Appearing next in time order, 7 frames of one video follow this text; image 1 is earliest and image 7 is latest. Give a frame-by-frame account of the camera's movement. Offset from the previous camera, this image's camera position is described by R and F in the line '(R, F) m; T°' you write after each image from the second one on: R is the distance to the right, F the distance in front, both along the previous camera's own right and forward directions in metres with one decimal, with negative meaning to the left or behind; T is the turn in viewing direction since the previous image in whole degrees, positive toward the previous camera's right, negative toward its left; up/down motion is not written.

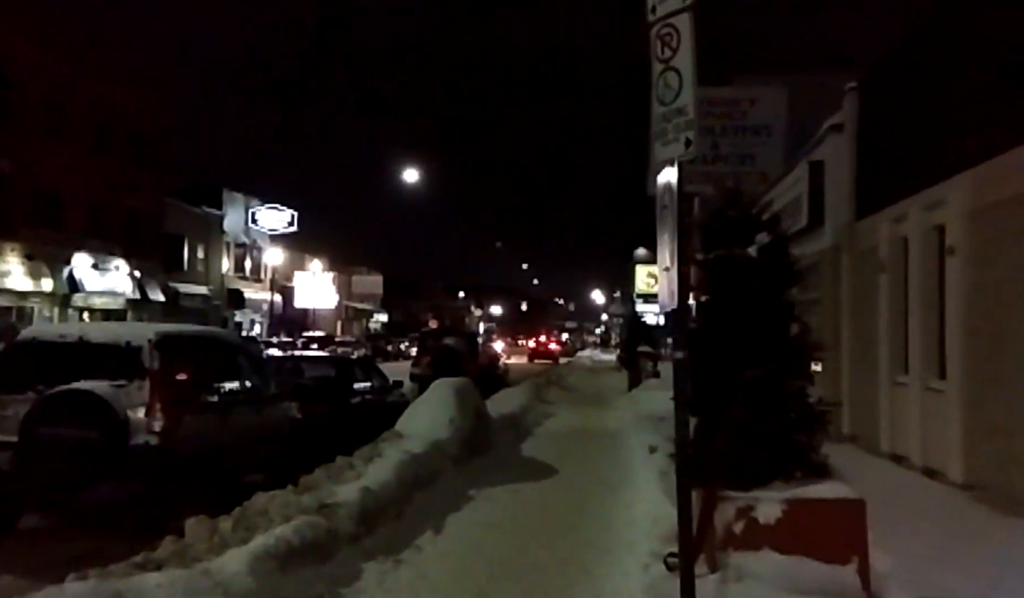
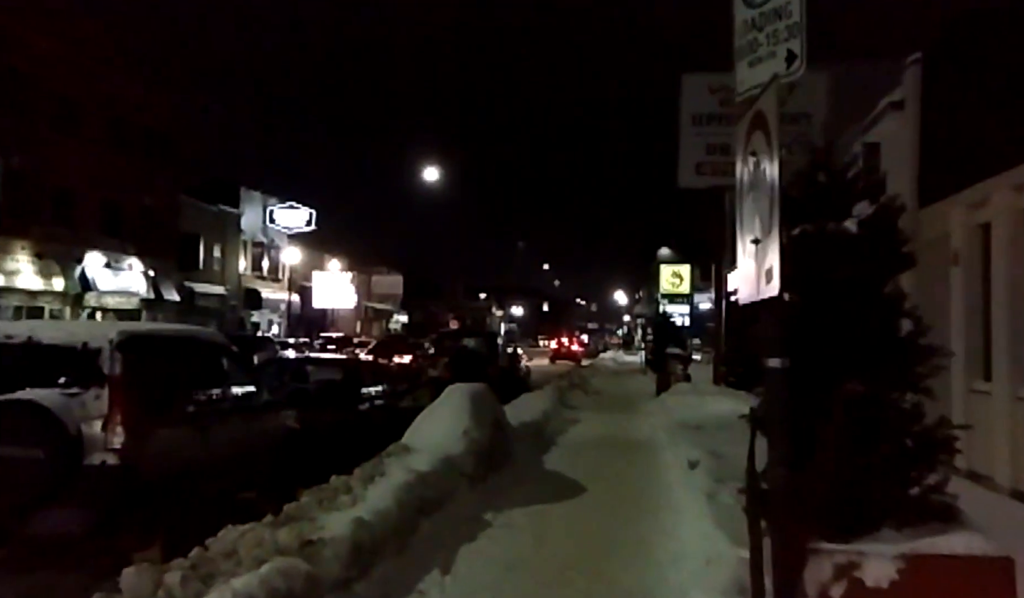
(0.0, +1.2) m; -1°
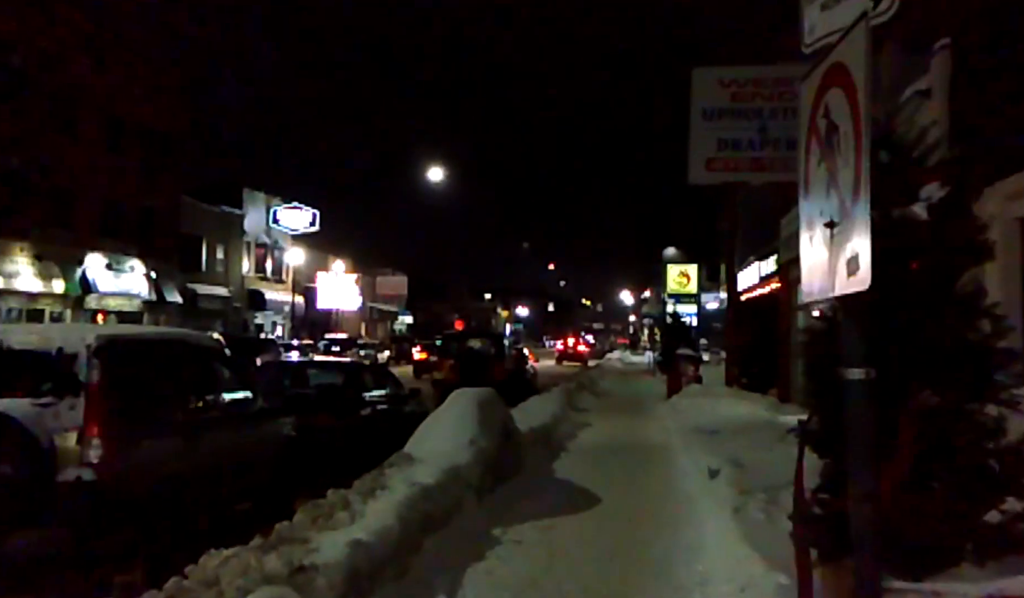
(0.0, +0.6) m; 0°
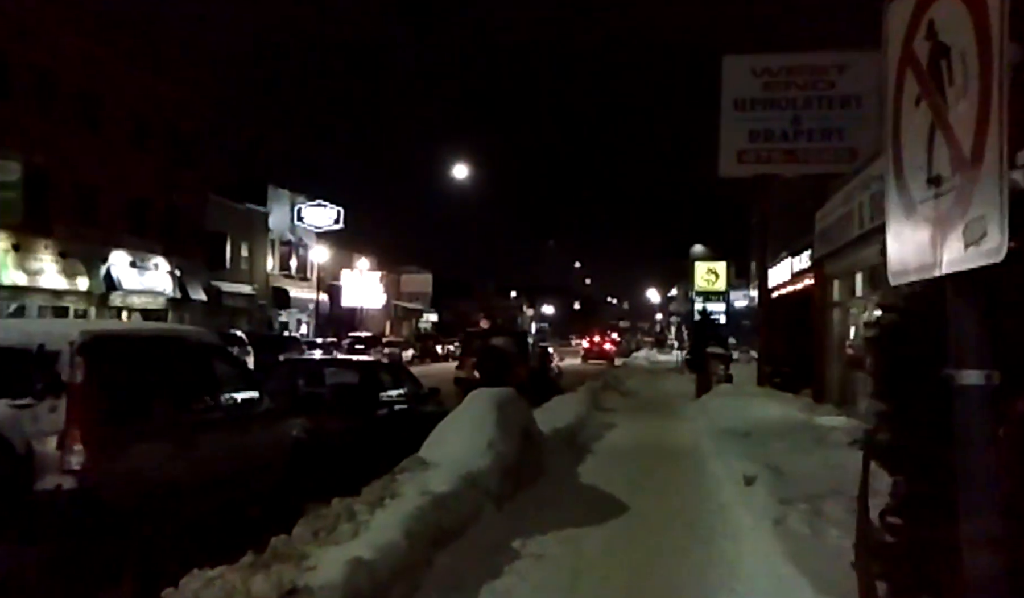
(0.0, +0.6) m; -2°
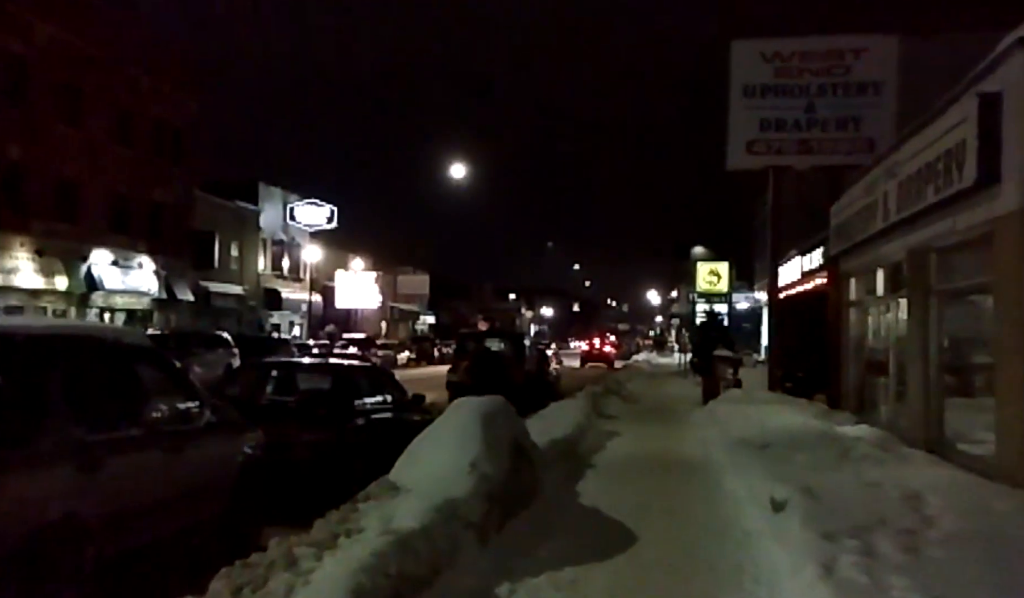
(+0.1, +1.3) m; 0°
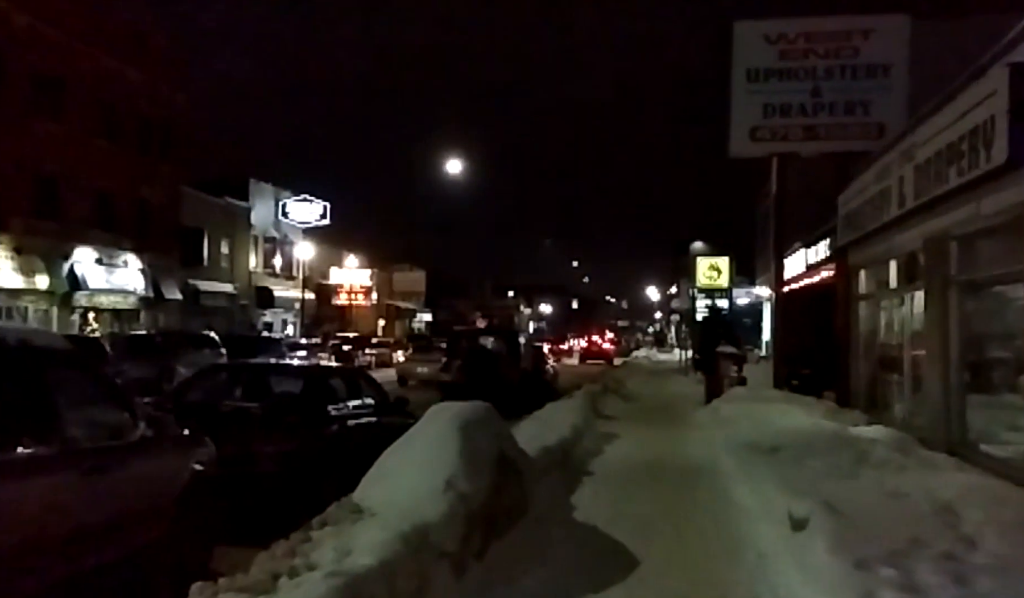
(+0.1, +0.9) m; 0°
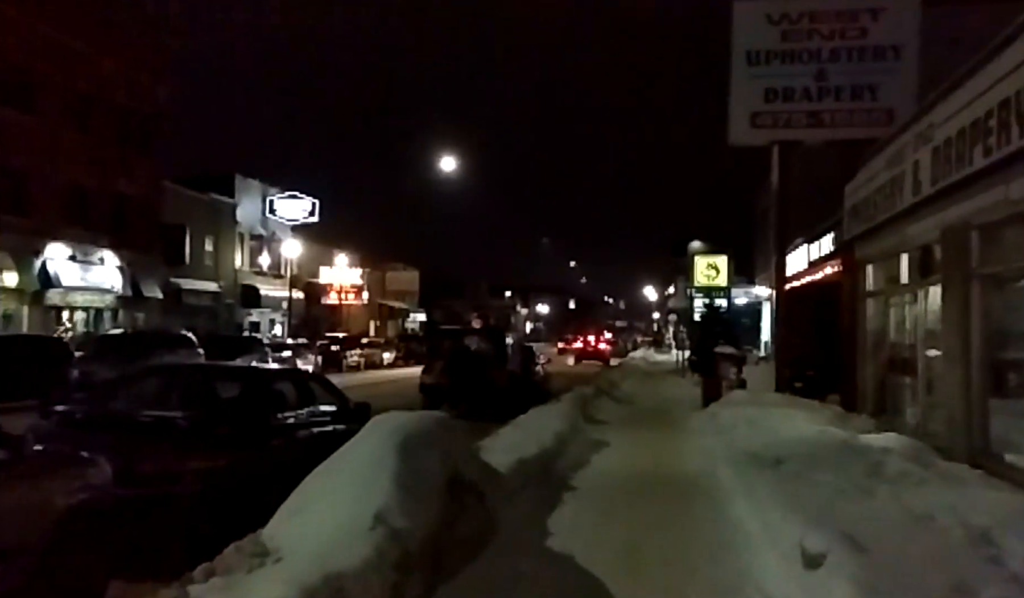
(+0.3, +1.2) m; 0°
